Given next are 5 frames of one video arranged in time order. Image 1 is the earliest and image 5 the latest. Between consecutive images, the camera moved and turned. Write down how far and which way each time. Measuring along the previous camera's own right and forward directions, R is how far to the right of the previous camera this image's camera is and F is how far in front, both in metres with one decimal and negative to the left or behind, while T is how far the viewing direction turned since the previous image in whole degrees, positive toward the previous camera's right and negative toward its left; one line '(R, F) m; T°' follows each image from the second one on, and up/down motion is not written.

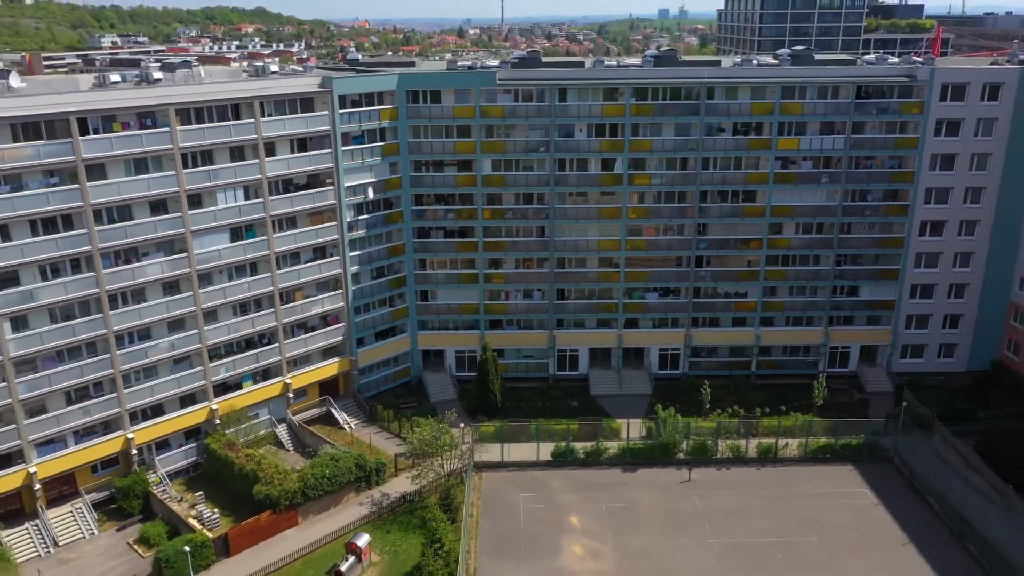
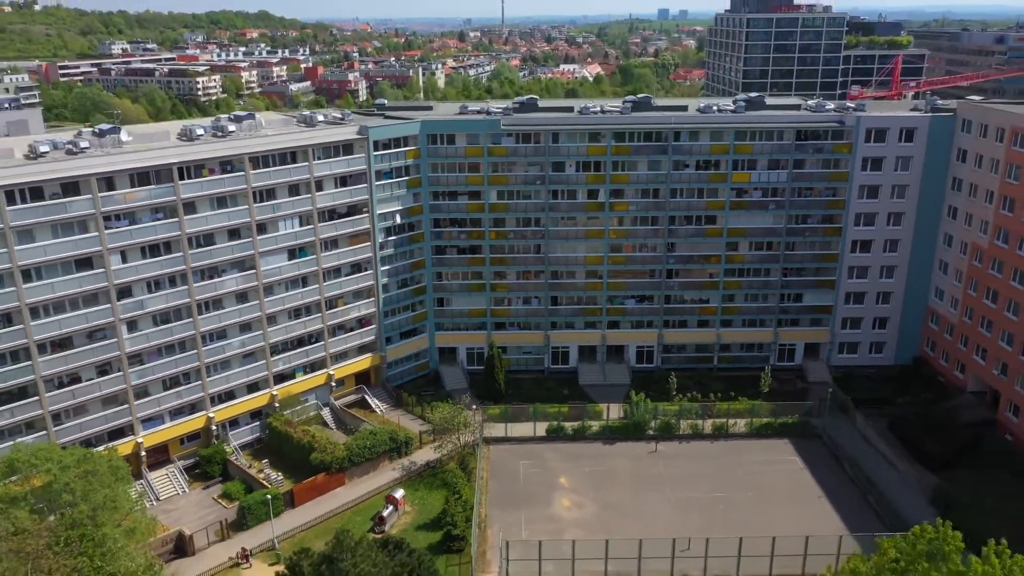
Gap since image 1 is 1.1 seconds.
(-0.1, -8.5) m; 0°
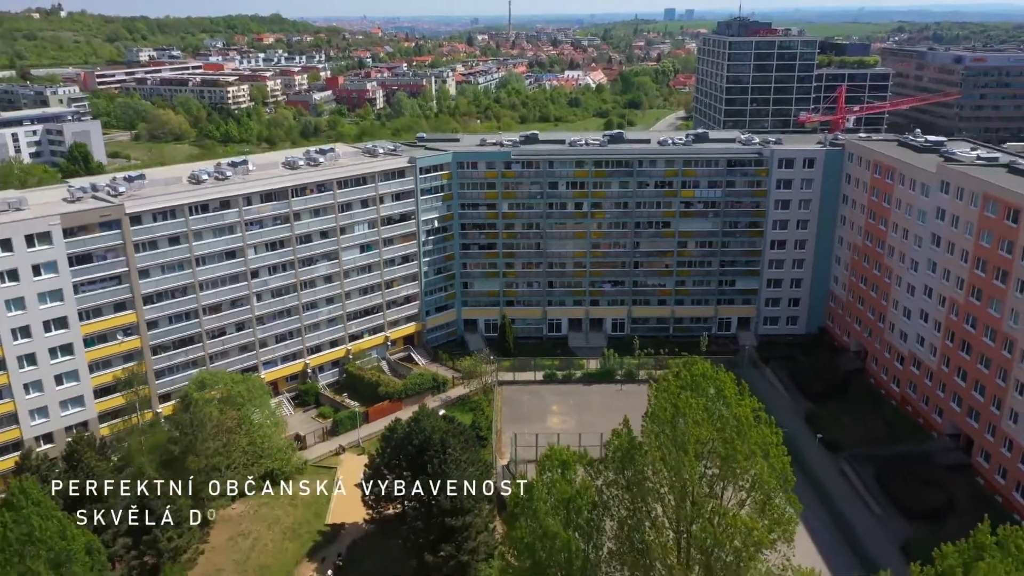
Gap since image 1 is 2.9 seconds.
(-0.1, -17.4) m; 0°
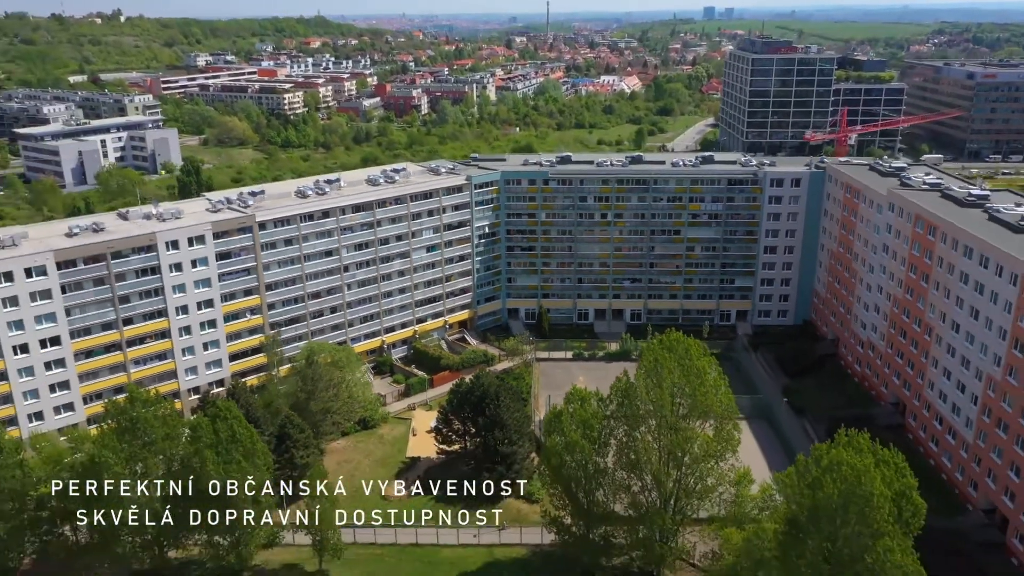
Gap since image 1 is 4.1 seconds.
(-0.2, -14.3) m; -2°
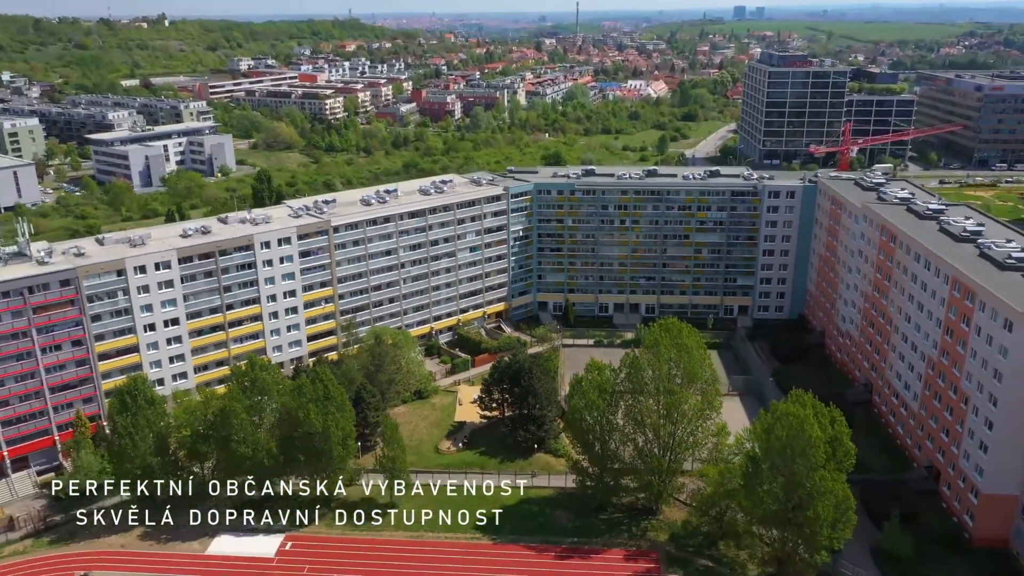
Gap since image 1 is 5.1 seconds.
(-0.4, -12.4) m; -2°
